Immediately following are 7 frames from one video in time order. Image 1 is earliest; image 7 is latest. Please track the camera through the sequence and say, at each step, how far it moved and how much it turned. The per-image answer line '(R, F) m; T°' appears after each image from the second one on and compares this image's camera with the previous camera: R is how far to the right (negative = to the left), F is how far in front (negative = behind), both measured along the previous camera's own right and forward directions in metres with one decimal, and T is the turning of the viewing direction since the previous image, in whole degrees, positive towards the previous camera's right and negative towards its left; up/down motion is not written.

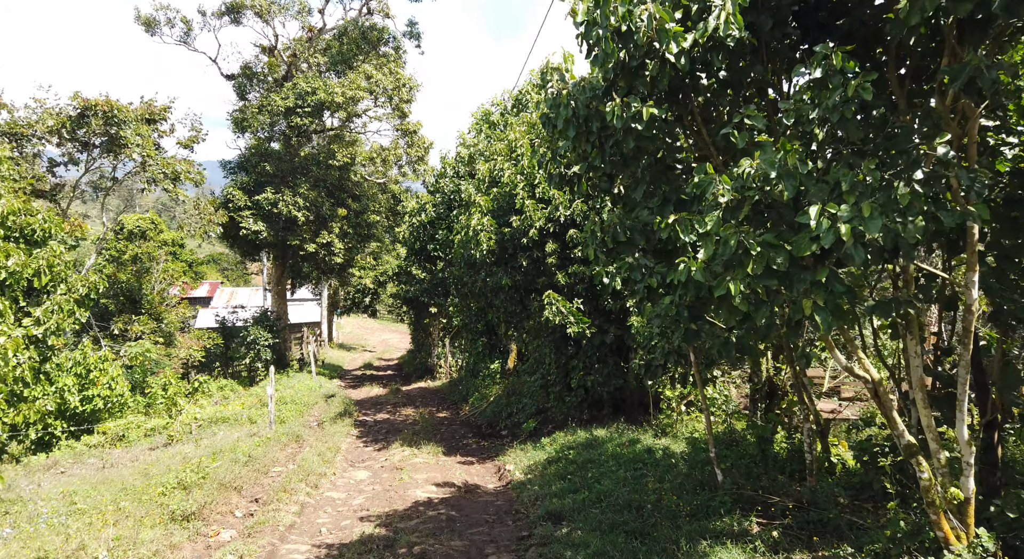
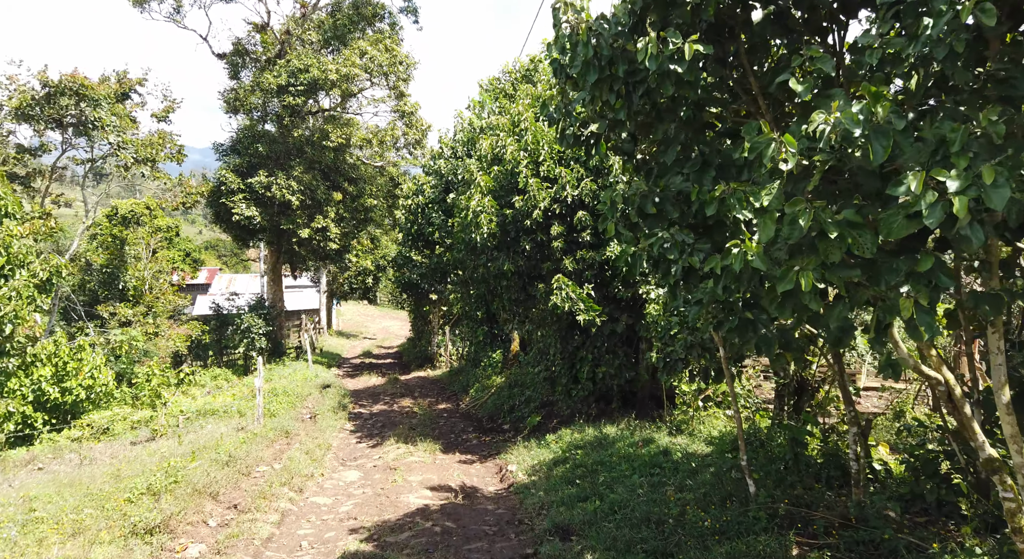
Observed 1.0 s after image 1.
(0.0, +0.7) m; 0°
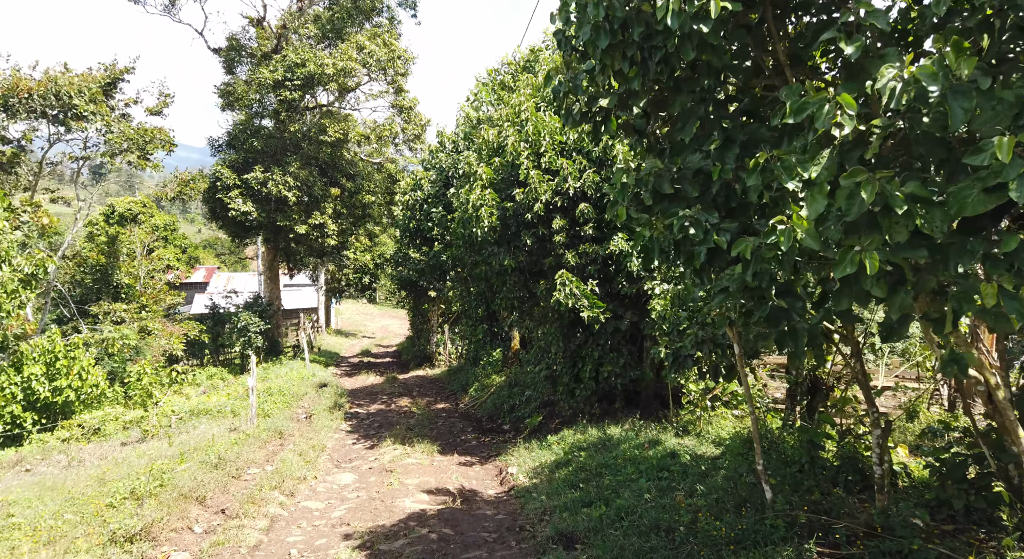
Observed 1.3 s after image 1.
(0.0, +0.3) m; 0°
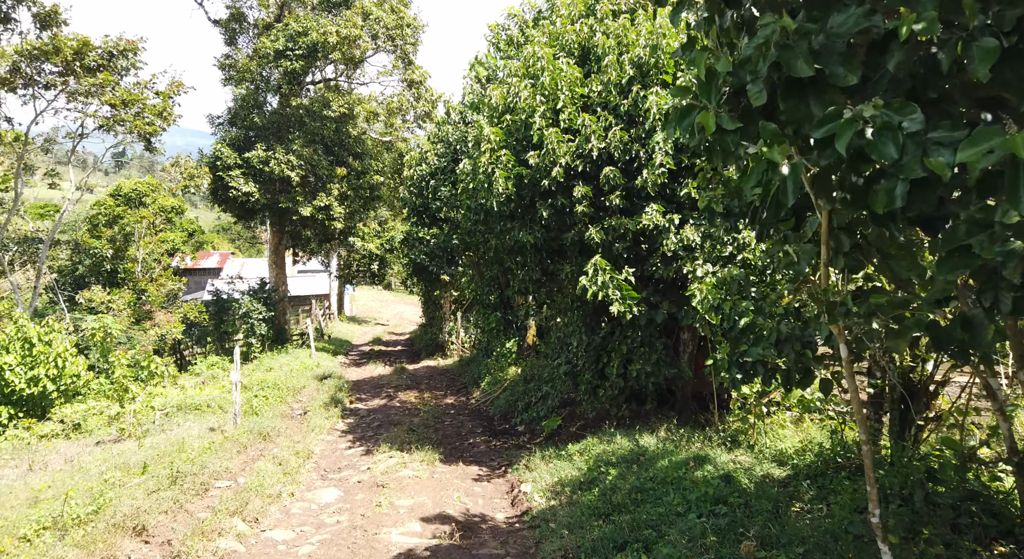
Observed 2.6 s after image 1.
(0.0, +1.3) m; -1°
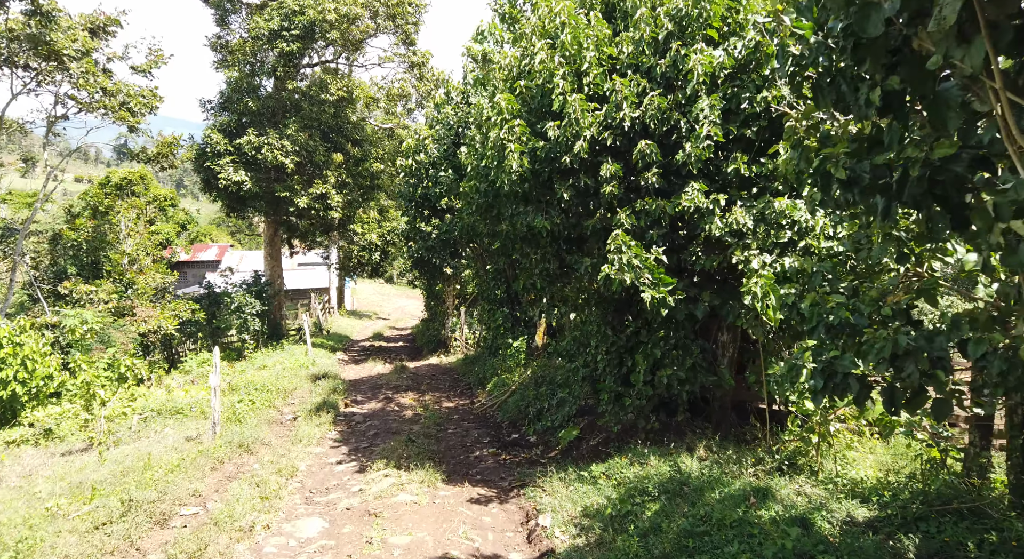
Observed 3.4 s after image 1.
(-0.1, +1.0) m; 0°
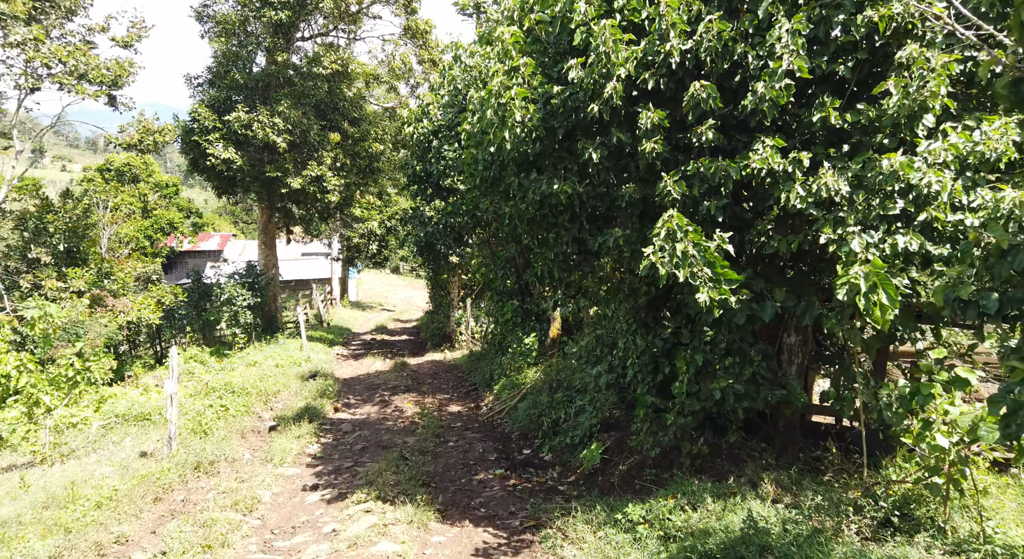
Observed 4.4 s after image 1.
(0.0, +1.4) m; -1°
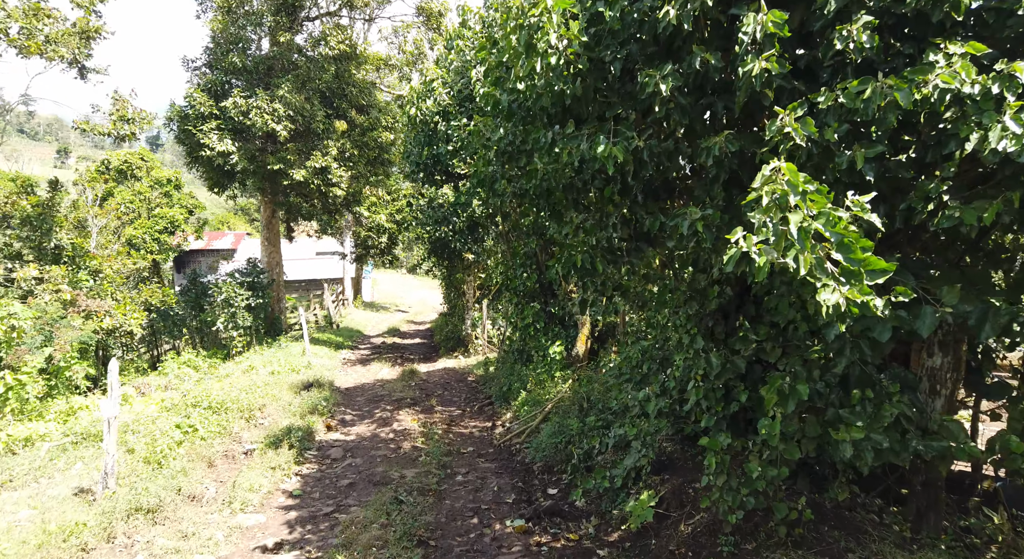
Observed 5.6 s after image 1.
(0.0, +1.6) m; -2°
